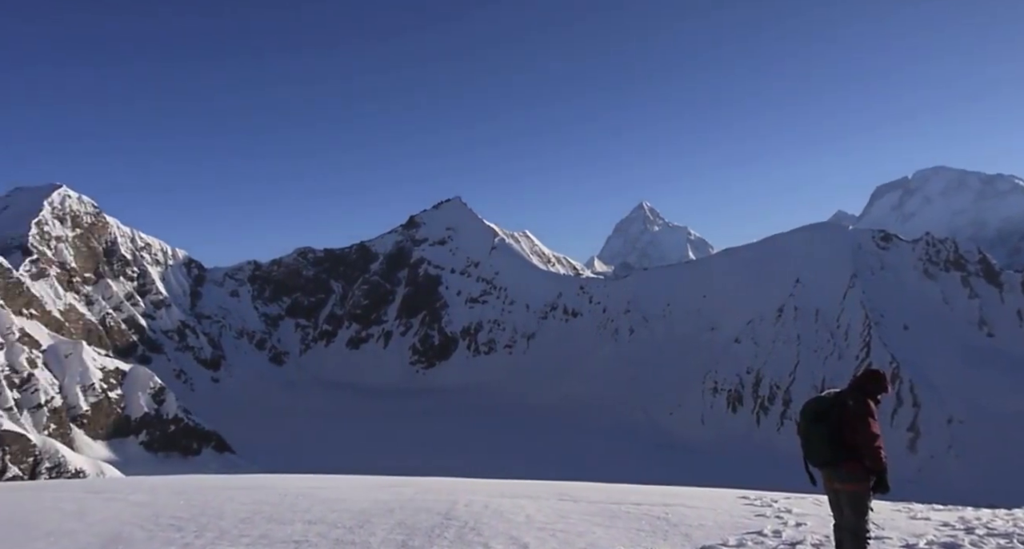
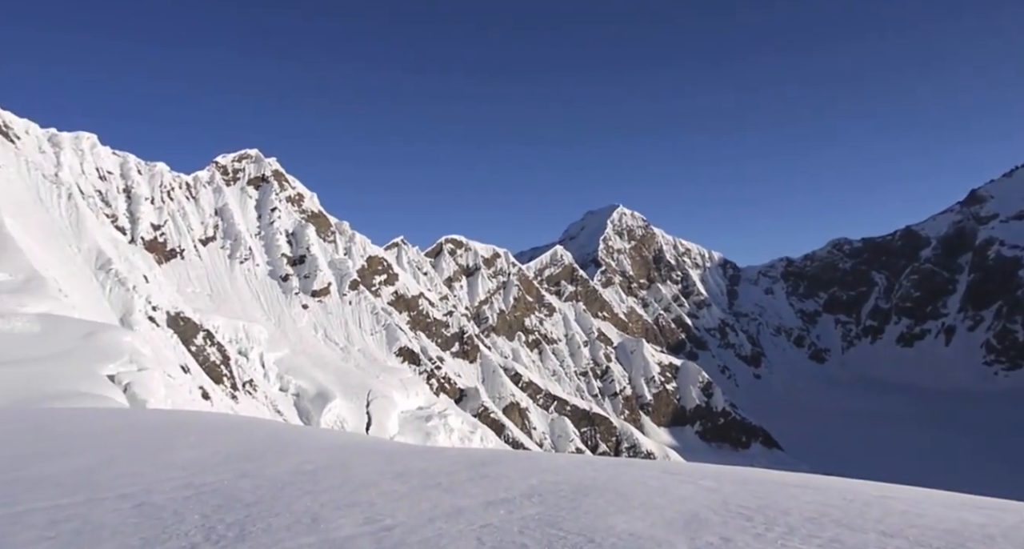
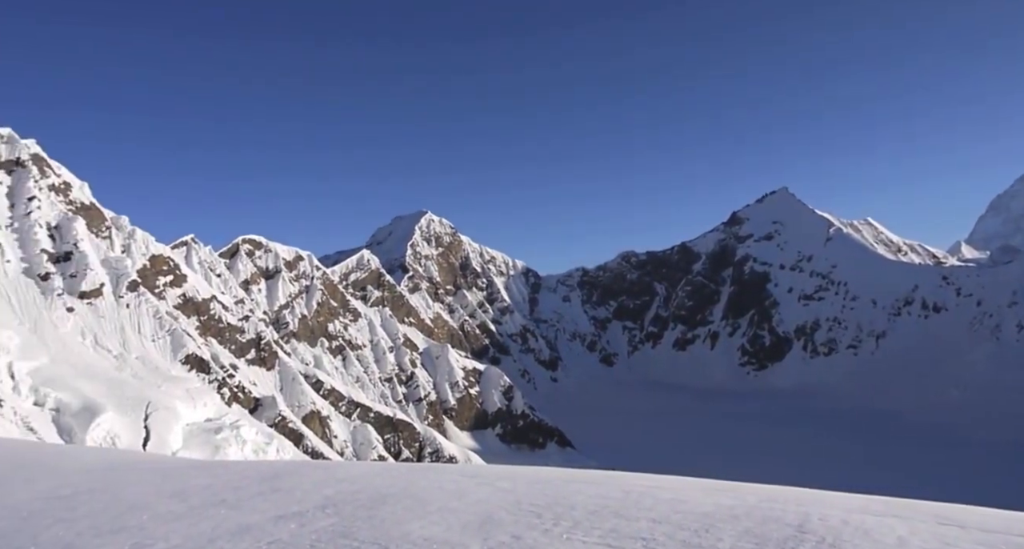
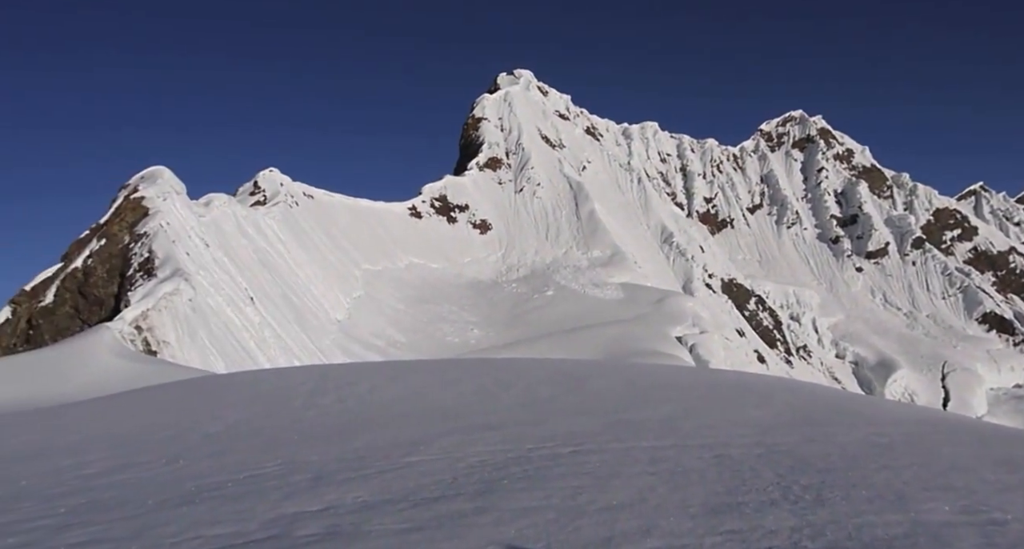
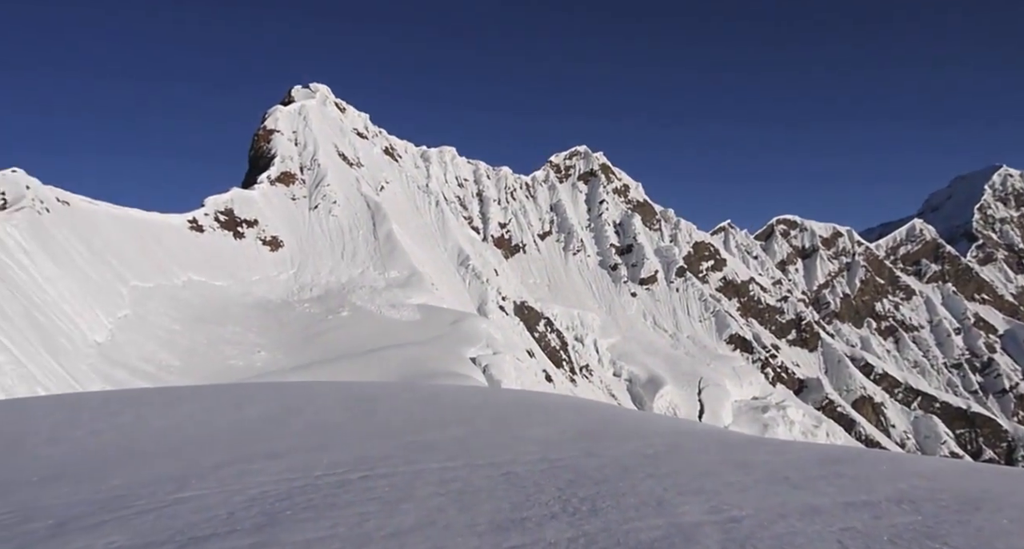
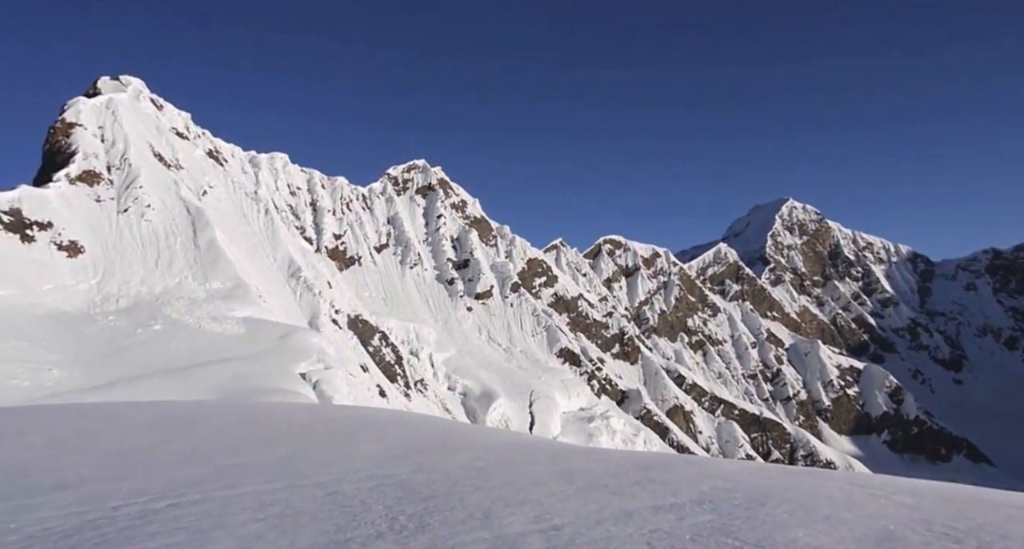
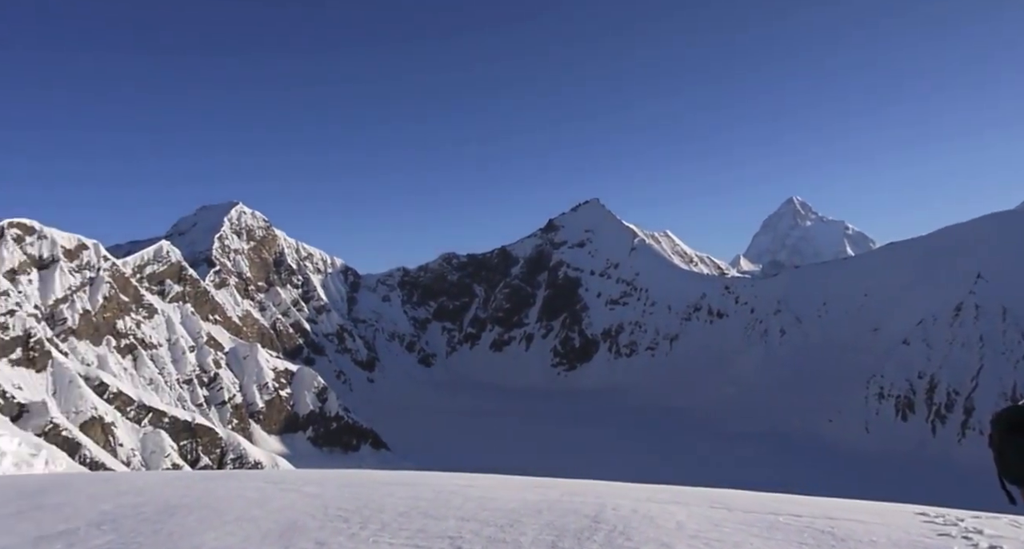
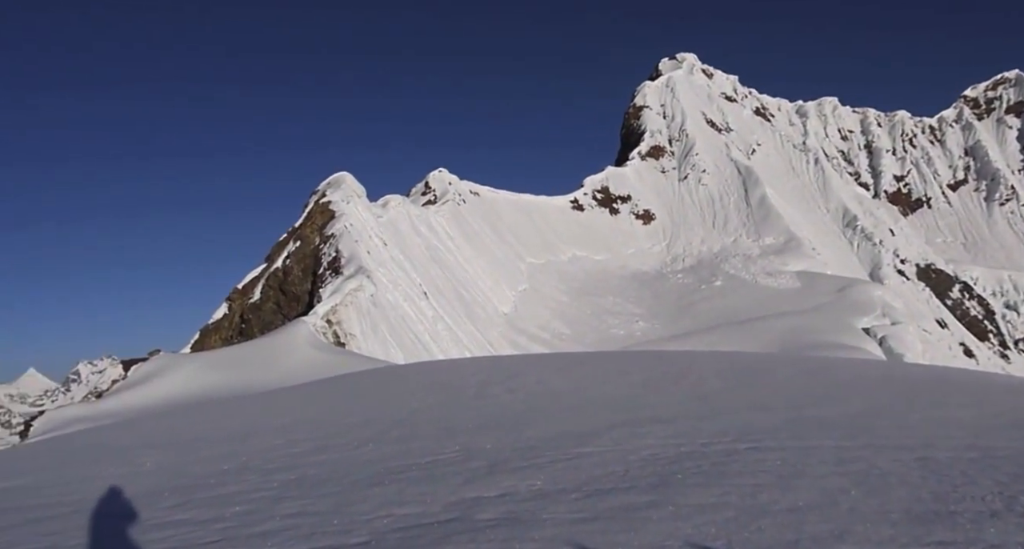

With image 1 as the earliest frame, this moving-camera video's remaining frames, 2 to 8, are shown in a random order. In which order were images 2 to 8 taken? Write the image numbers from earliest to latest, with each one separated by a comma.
7, 3, 2, 6, 5, 4, 8
